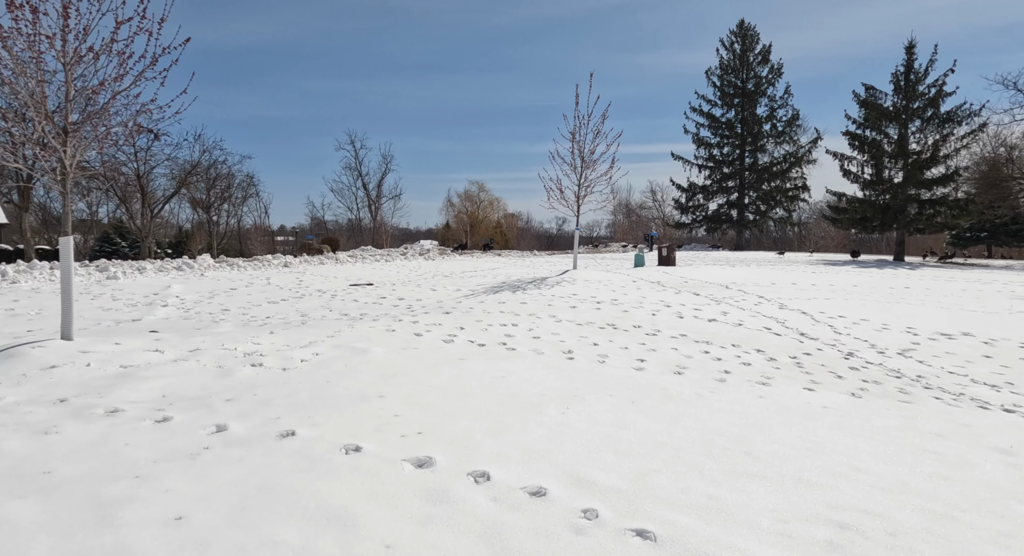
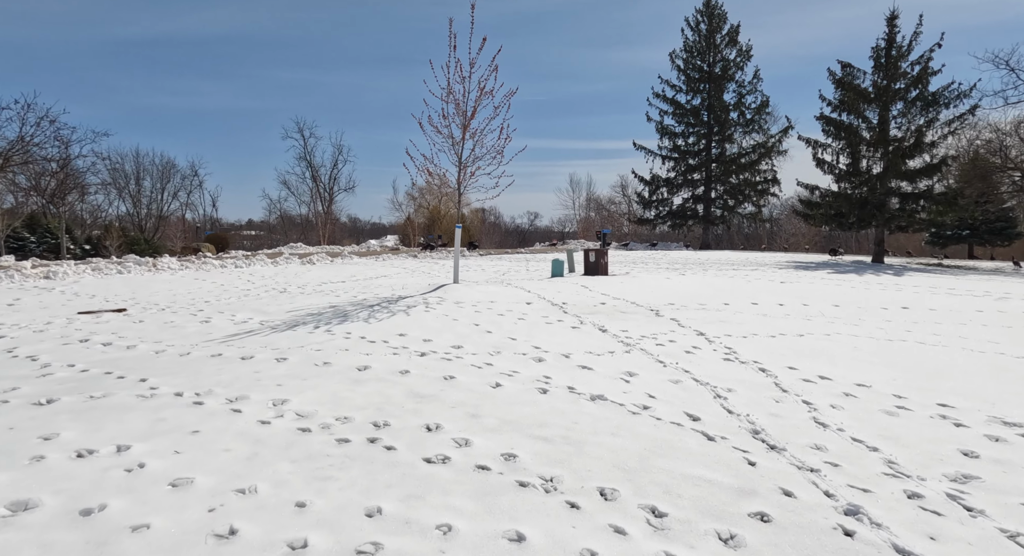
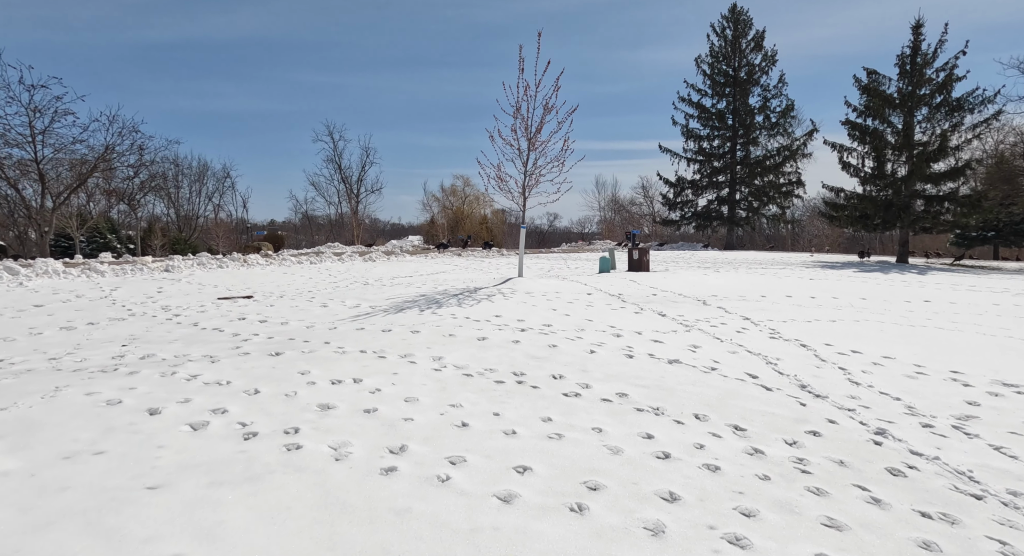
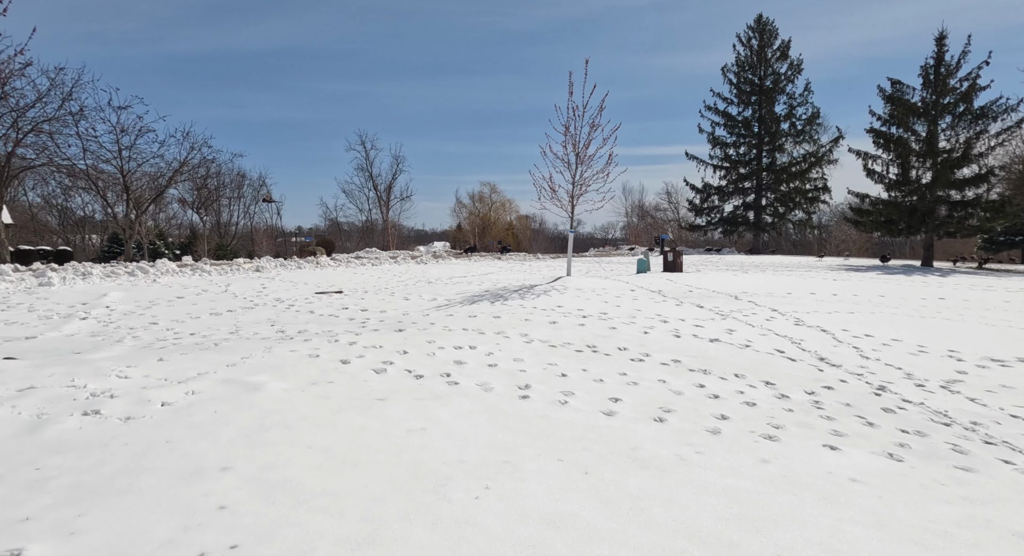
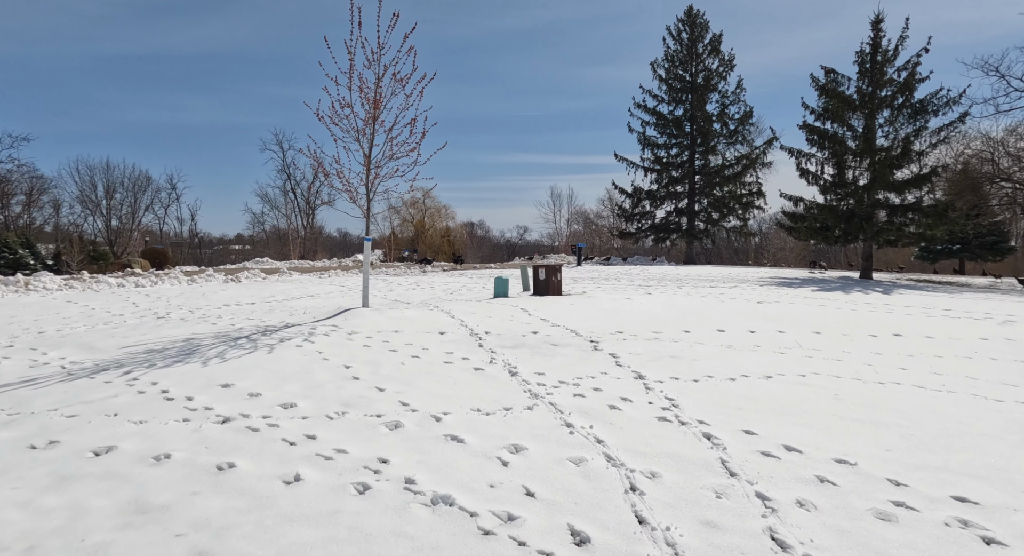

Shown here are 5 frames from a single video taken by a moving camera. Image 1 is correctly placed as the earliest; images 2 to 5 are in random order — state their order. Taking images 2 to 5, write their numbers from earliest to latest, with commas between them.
4, 3, 2, 5
